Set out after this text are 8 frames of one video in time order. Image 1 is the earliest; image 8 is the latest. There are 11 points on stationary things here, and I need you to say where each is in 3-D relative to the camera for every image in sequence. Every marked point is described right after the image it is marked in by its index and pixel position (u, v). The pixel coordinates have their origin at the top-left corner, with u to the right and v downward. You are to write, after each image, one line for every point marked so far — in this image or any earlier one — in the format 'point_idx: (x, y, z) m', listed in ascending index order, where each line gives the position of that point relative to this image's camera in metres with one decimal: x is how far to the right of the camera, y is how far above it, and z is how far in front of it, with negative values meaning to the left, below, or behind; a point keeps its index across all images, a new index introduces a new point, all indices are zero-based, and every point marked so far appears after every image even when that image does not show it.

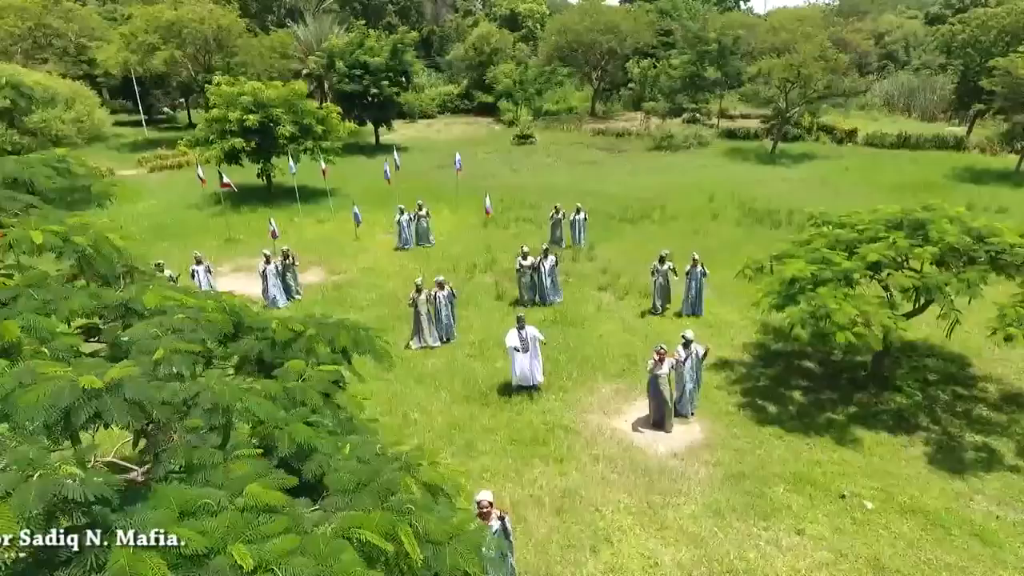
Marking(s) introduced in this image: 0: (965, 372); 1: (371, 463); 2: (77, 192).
0: (+9.0, -1.7, +12.6) m
1: (-1.0, -1.2, +4.3) m
2: (-4.3, +1.0, +6.4) m
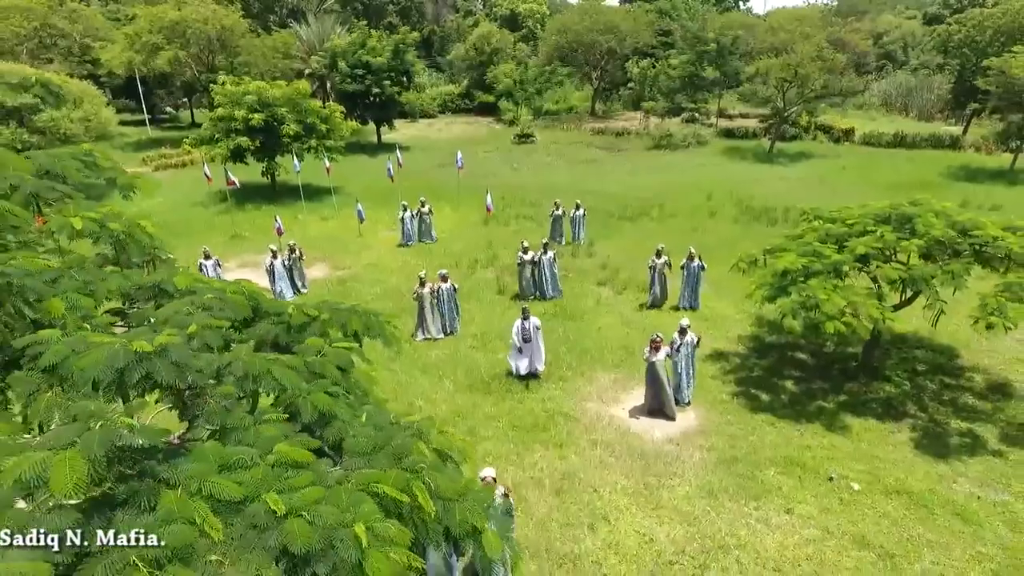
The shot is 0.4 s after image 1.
0: (+9.0, -1.5, +13.0) m
1: (-0.9, -1.1, +4.7) m
2: (-4.3, +1.1, +6.8) m
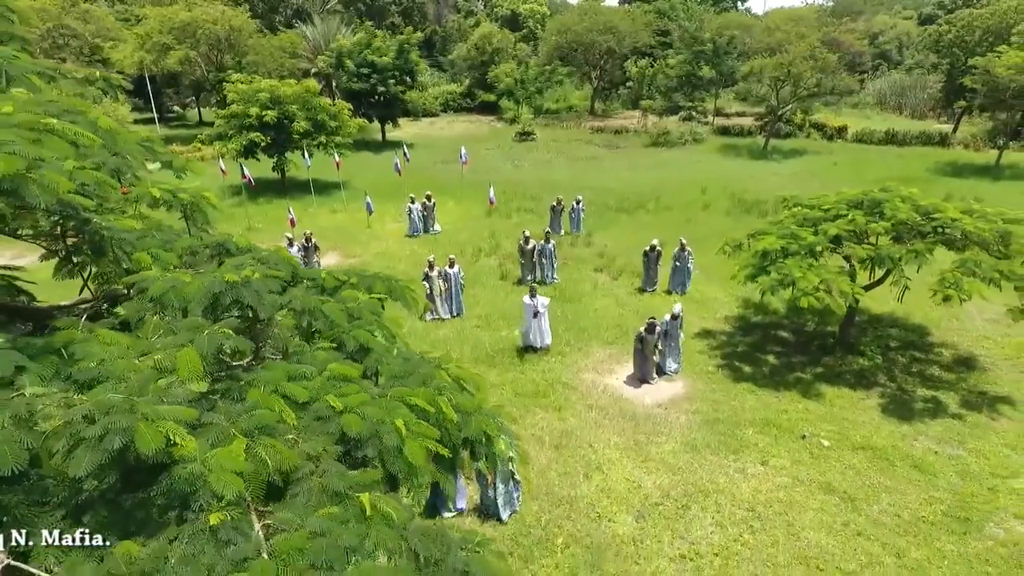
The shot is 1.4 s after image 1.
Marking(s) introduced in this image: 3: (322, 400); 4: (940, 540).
0: (+9.1, -1.1, +14.0) m
1: (-0.9, -0.7, +5.7) m
2: (-4.2, +1.5, +7.8) m
3: (-1.4, -0.8, +4.7) m
4: (+5.7, -3.3, +8.4) m
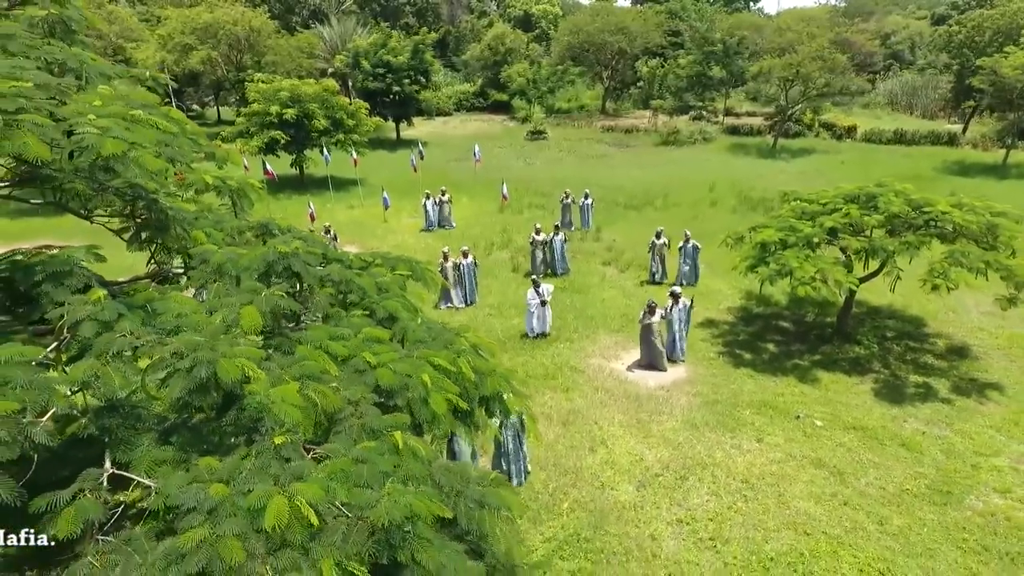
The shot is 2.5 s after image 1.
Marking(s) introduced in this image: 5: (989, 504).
0: (+9.3, -1.0, +14.5) m
1: (-0.8, -0.4, +6.4) m
2: (-4.1, +1.8, +8.5) m
3: (-1.3, -0.6, +5.4) m
4: (+5.8, -3.1, +9.0) m
5: (+6.8, -3.1, +9.1) m
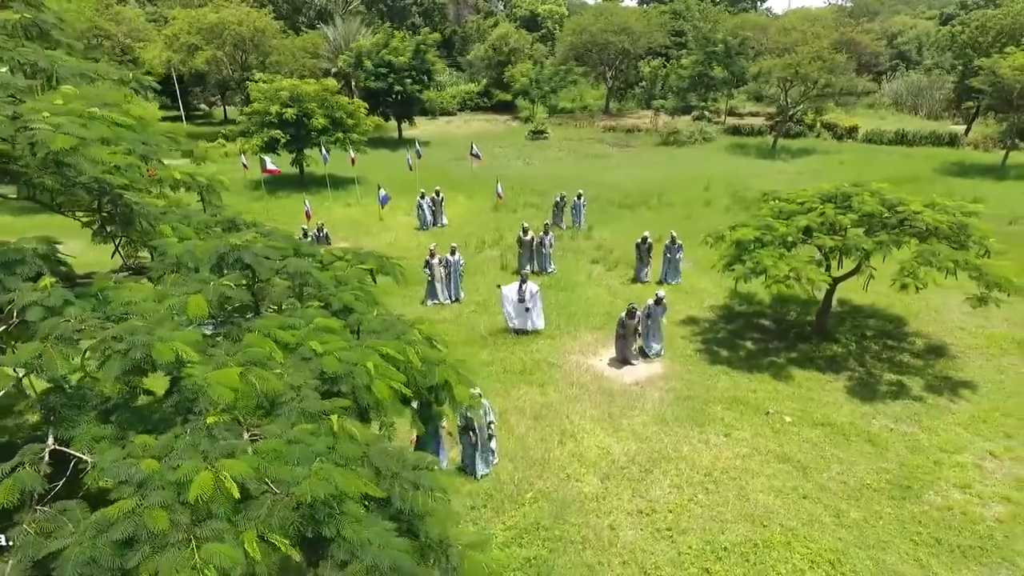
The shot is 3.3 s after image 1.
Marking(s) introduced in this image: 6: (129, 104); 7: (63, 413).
0: (+8.9, -0.9, +14.6) m
1: (-1.3, -0.4, +6.7) m
2: (-4.6, +1.9, +8.8) m
3: (-1.8, -0.5, +5.6) m
4: (+5.3, -3.1, +9.1) m
5: (+6.3, -3.1, +9.2) m
6: (-4.7, +2.3, +7.8) m
7: (-3.2, -0.9, +4.5) m
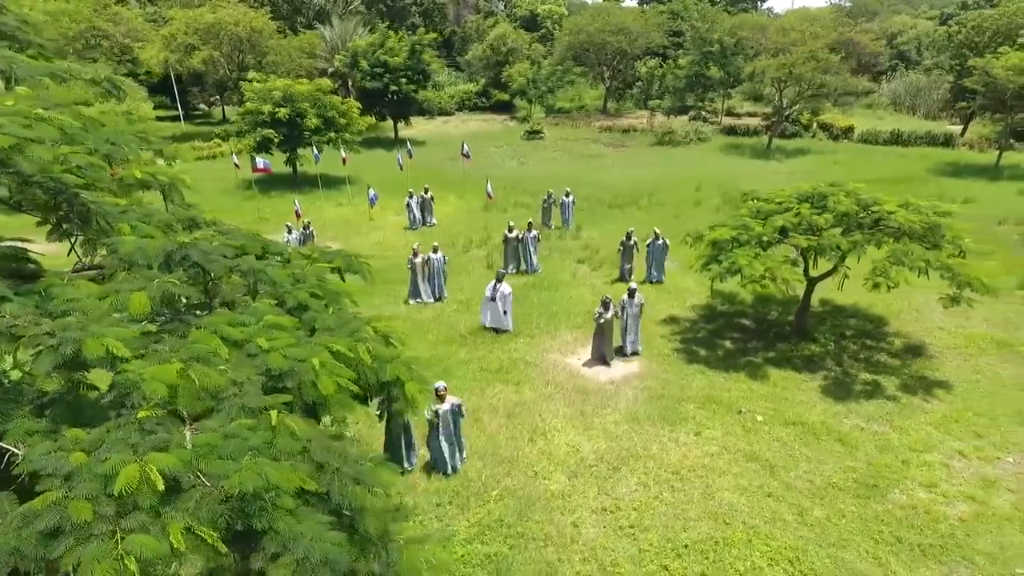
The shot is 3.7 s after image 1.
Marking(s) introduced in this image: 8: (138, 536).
0: (+8.5, -0.9, +14.6) m
1: (-1.8, -0.3, +6.7) m
2: (-5.0, +1.9, +8.9) m
3: (-2.3, -0.5, +5.7) m
4: (+4.8, -3.1, +9.2) m
5: (+5.8, -3.1, +9.2) m
6: (-5.2, +2.3, +7.9) m
7: (-3.7, -0.9, +4.6) m
8: (-2.3, -1.5, +3.9) m
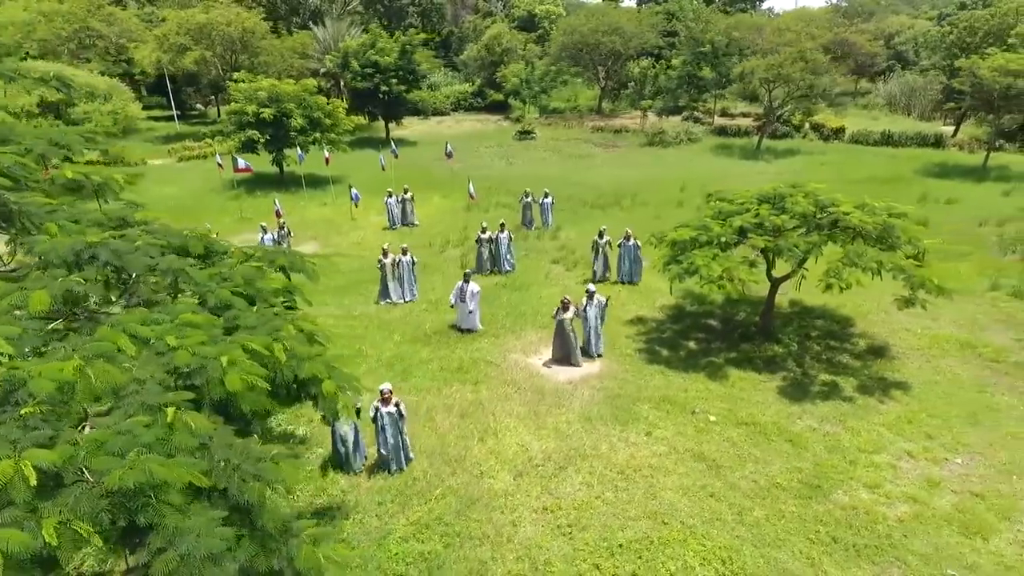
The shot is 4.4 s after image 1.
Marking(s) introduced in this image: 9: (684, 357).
0: (+7.7, -1.0, +14.6) m
1: (-2.6, -0.3, +6.8) m
2: (-5.9, +1.9, +9.0) m
3: (-3.2, -0.5, +5.8) m
4: (+4.0, -3.1, +9.2) m
5: (+5.0, -3.1, +9.3) m
6: (-6.0, +2.3, +8.0) m
7: (-4.6, -0.9, +4.7) m
8: (-3.2, -1.5, +4.0) m
9: (+3.7, -1.5, +13.5) m
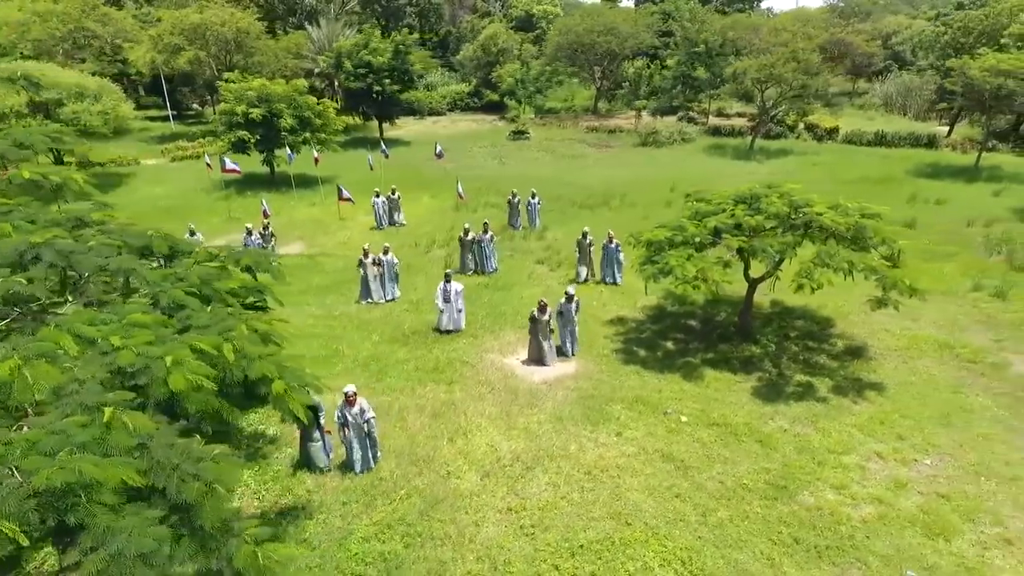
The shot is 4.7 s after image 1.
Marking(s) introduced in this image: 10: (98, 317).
0: (+7.2, -1.0, +14.6) m
1: (-3.1, -0.3, +6.8) m
2: (-6.4, +1.9, +9.1) m
3: (-3.7, -0.5, +5.8) m
4: (+3.5, -3.1, +9.2) m
5: (+4.5, -3.1, +9.2) m
6: (-6.5, +2.3, +8.0) m
7: (-5.1, -0.9, +4.7) m
8: (-3.7, -1.5, +4.0) m
9: (+3.2, -1.5, +13.5) m
10: (-4.0, -0.3, +6.1) m
